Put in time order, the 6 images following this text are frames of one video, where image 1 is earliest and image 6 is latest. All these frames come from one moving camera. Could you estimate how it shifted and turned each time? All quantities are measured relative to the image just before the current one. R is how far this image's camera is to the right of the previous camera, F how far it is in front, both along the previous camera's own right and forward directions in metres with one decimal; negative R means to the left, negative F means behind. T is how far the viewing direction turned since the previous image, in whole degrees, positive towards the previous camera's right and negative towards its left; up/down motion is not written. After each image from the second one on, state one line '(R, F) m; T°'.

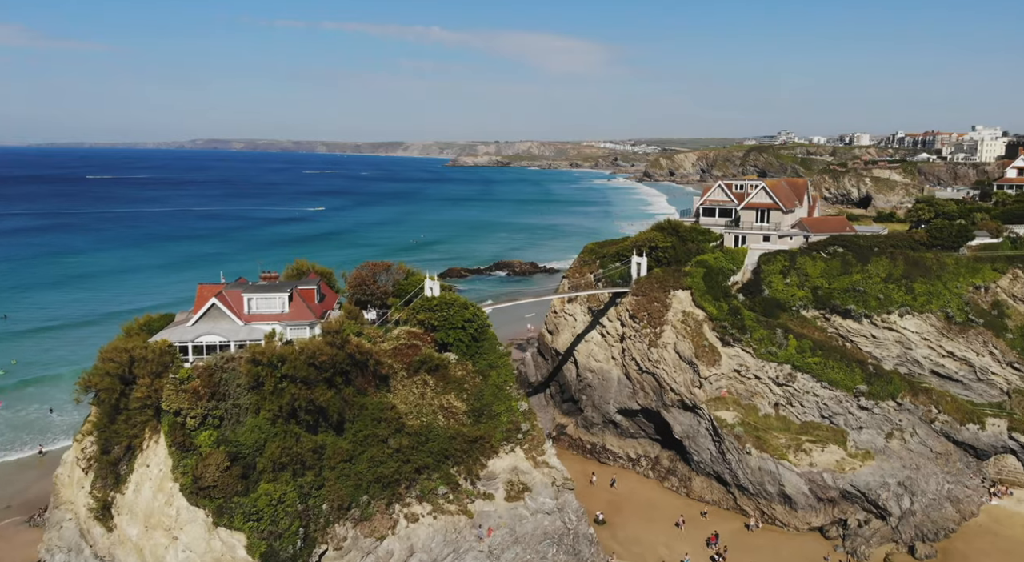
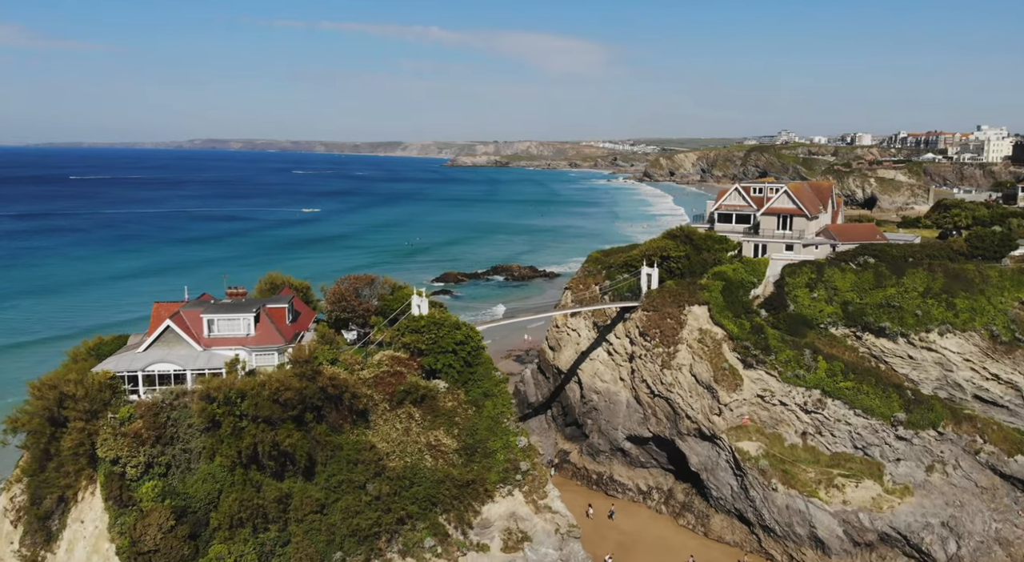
(0.0, +3.2) m; 0°
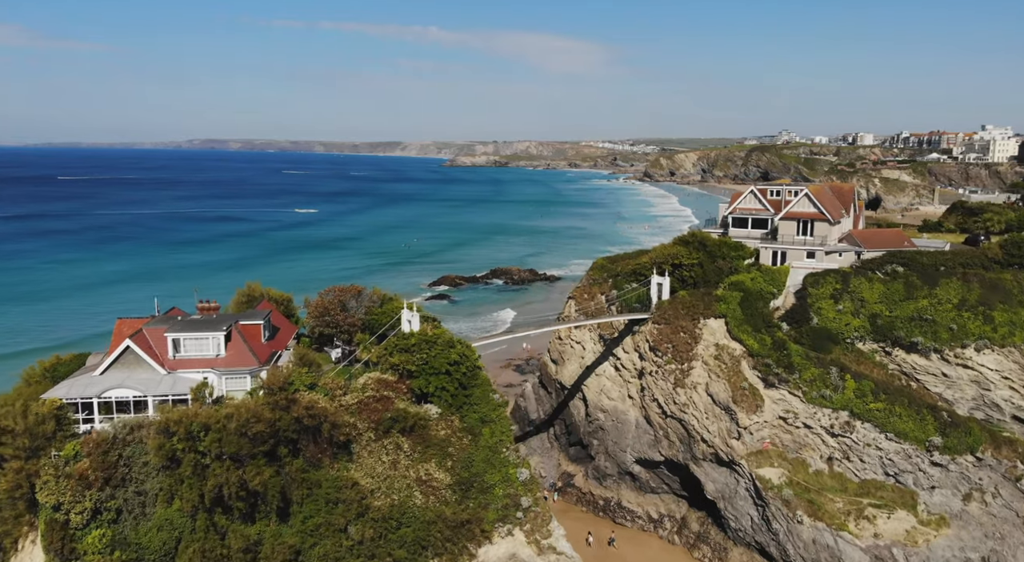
(0.0, +2.3) m; 0°
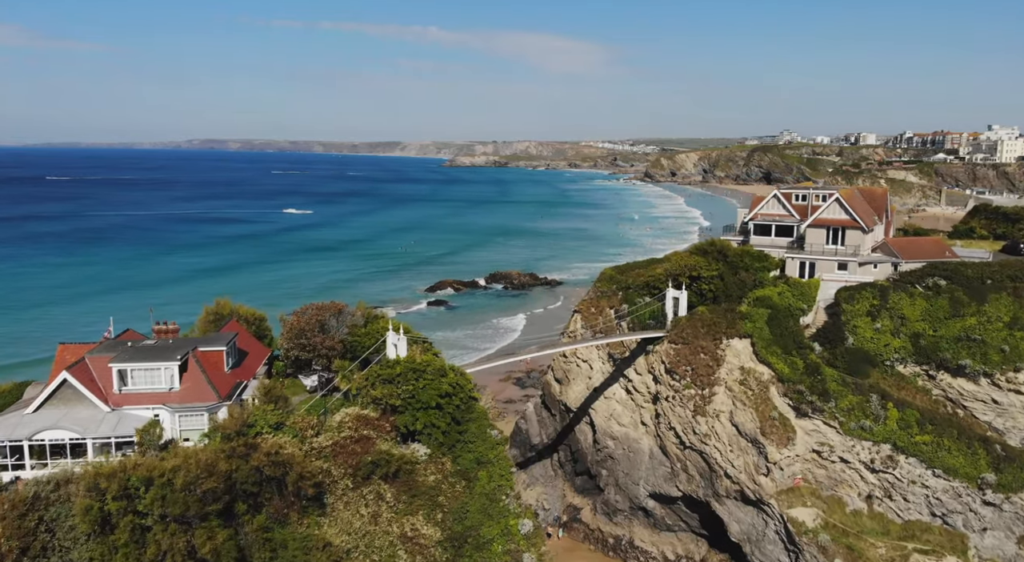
(0.0, +2.9) m; 0°
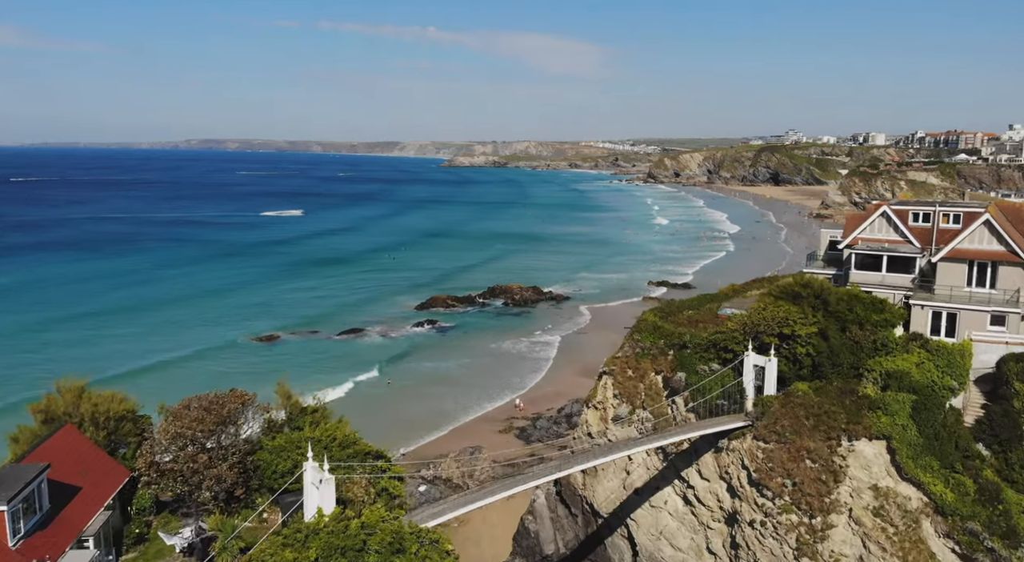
(-0.2, +8.5) m; 0°
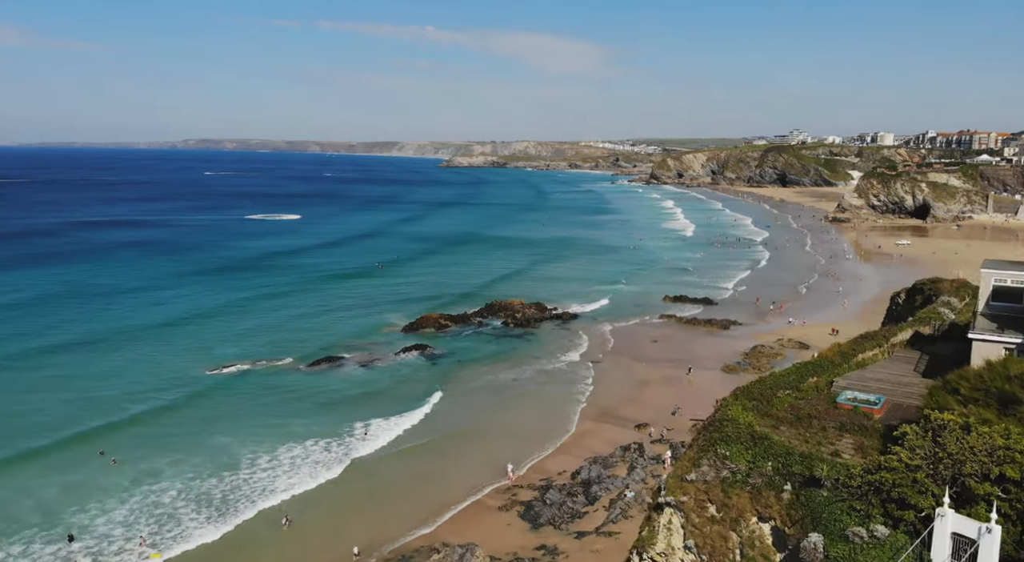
(-0.2, +8.0) m; 0°
